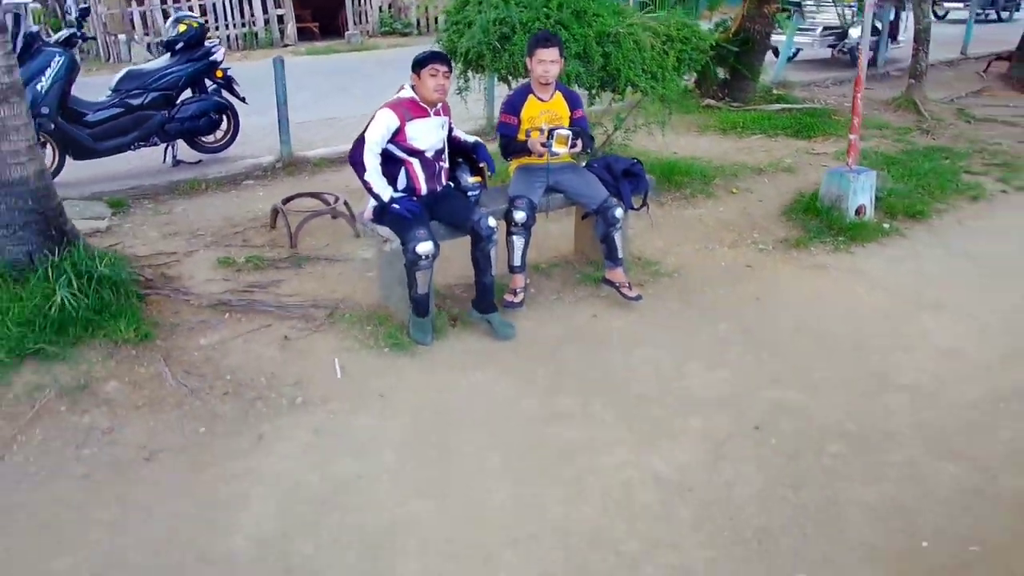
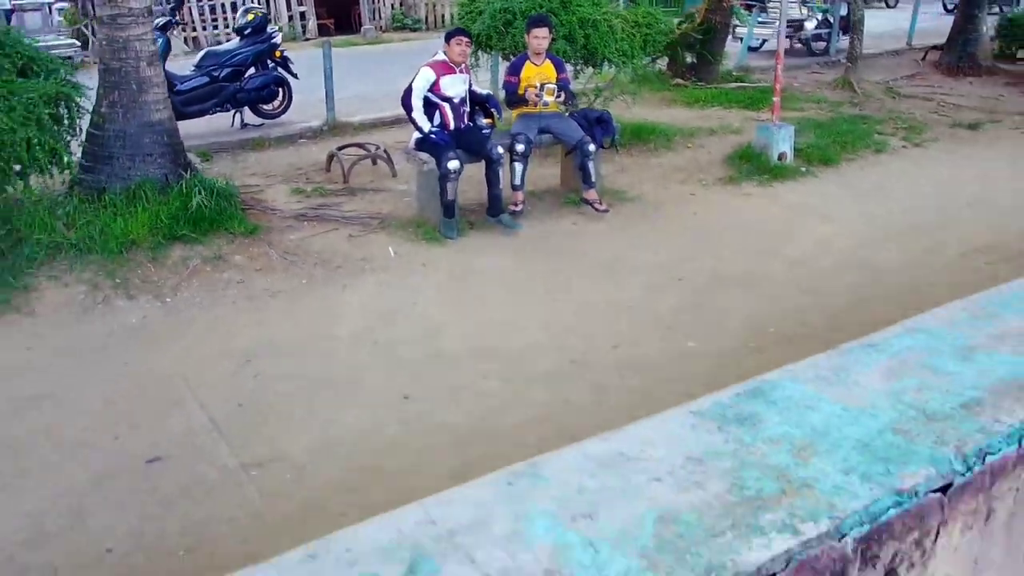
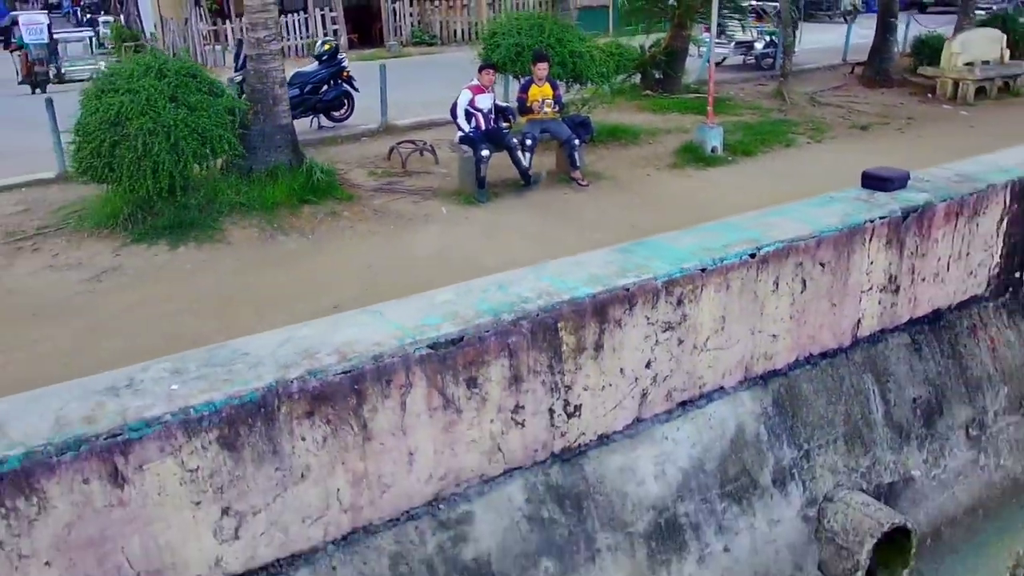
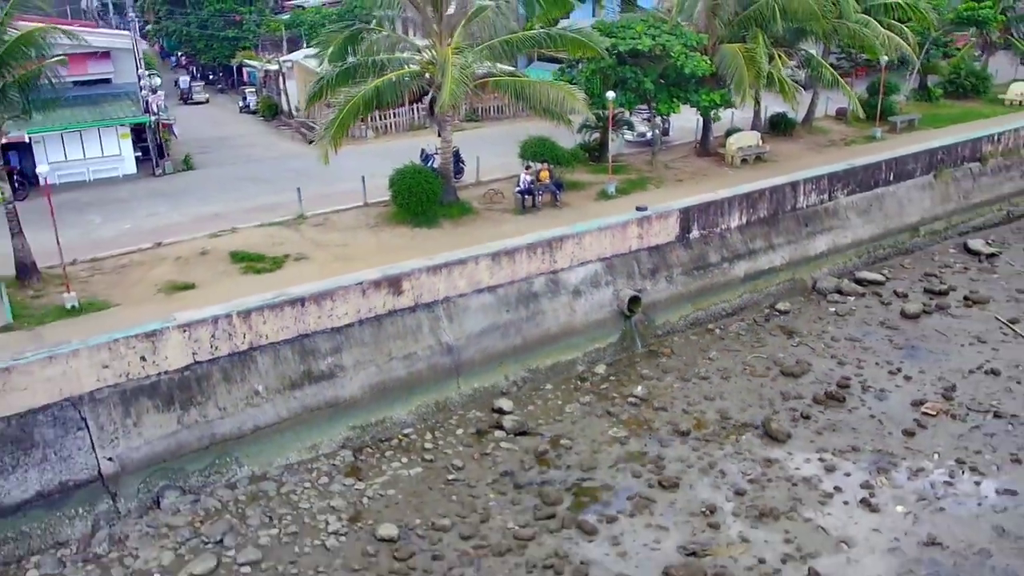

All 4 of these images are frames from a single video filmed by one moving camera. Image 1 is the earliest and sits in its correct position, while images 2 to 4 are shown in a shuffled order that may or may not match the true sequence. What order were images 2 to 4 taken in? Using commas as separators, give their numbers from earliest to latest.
2, 3, 4
